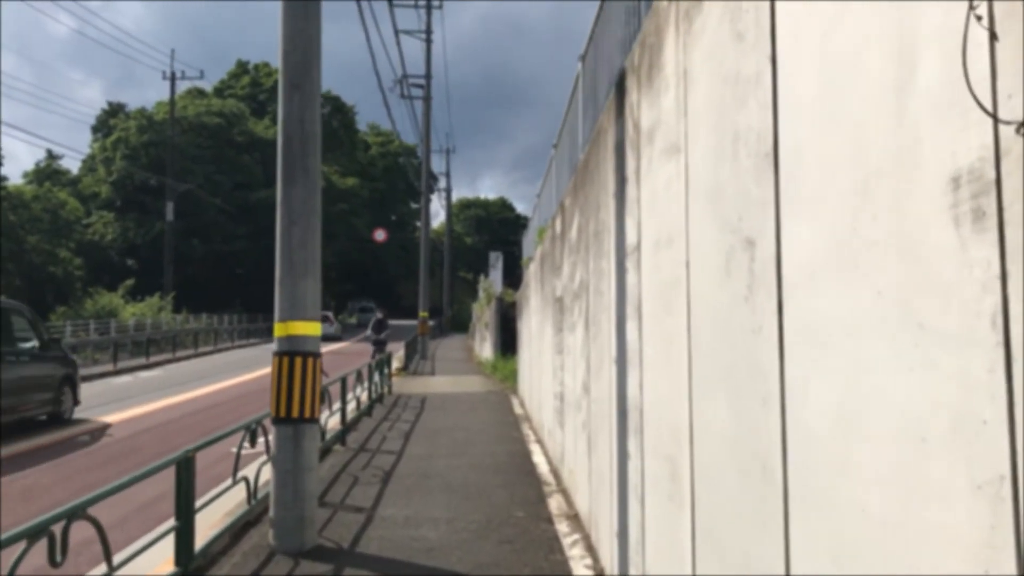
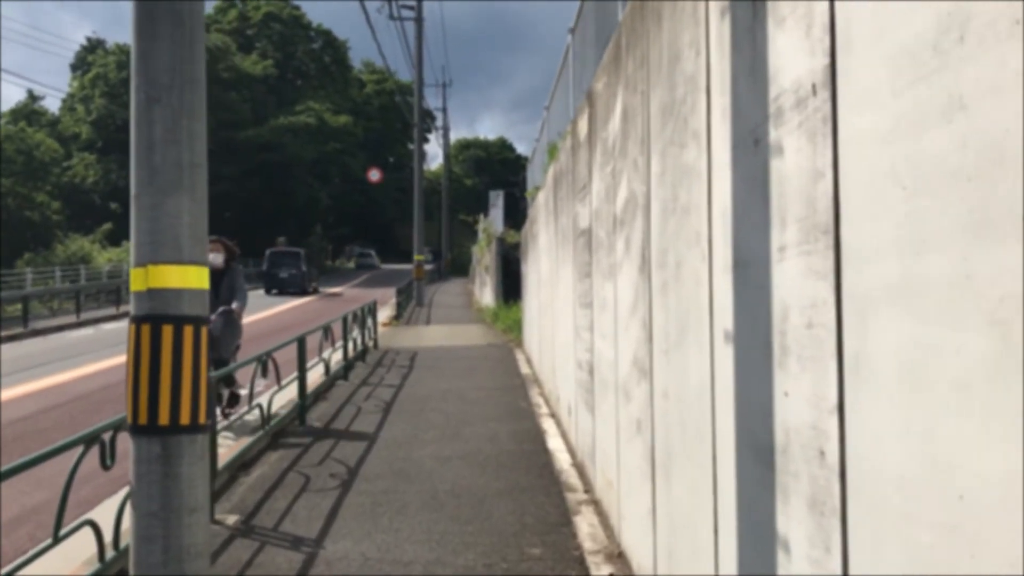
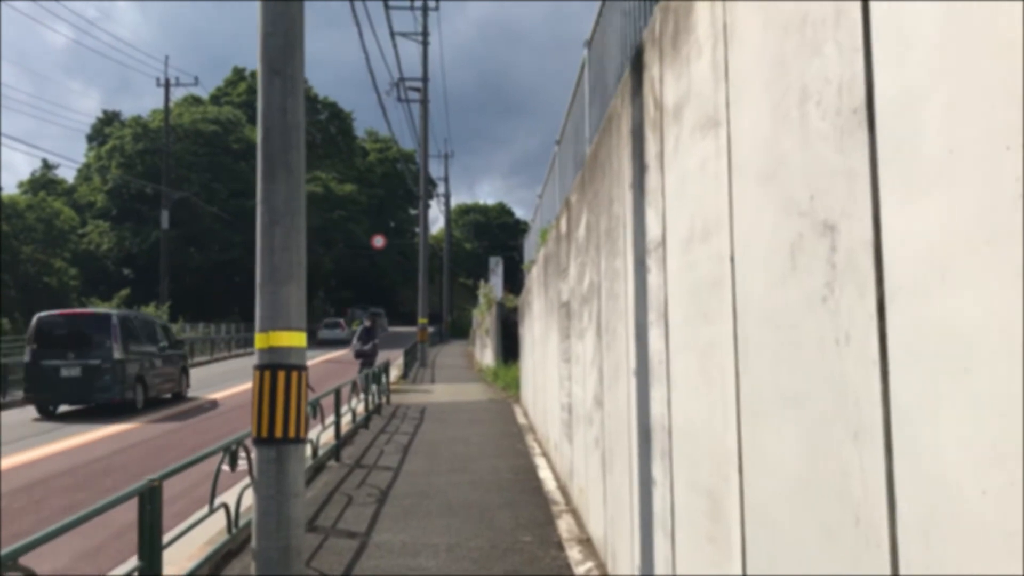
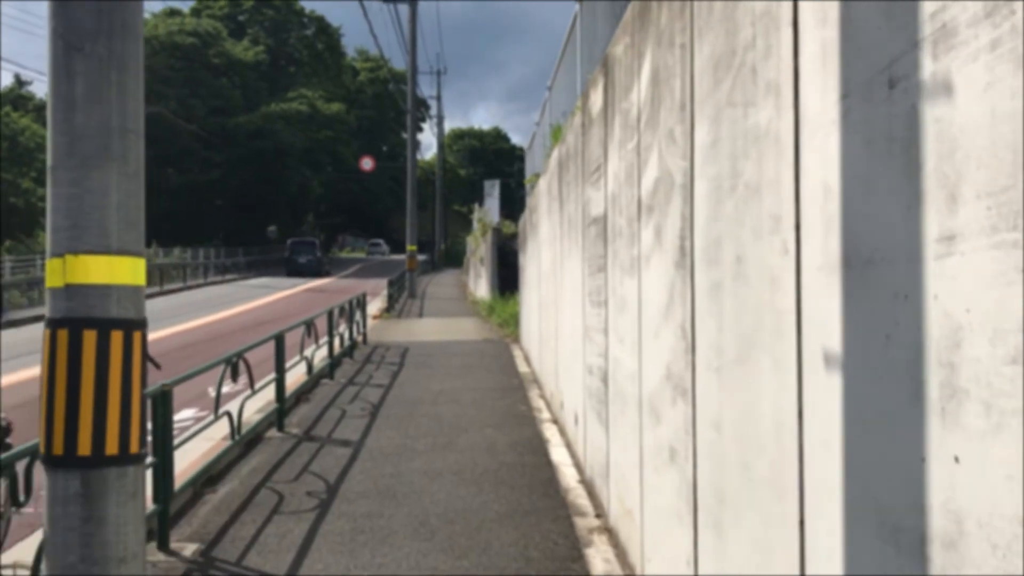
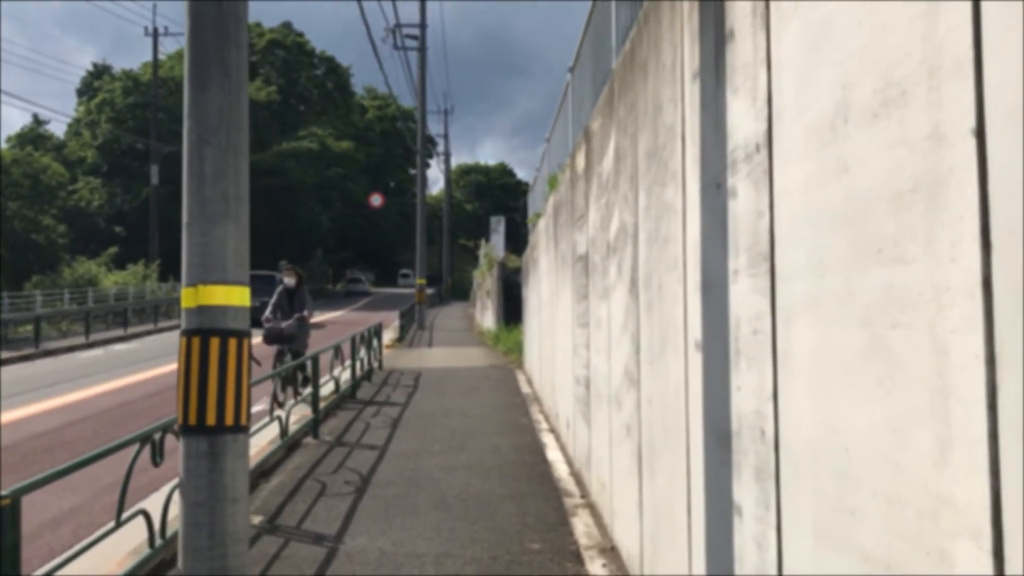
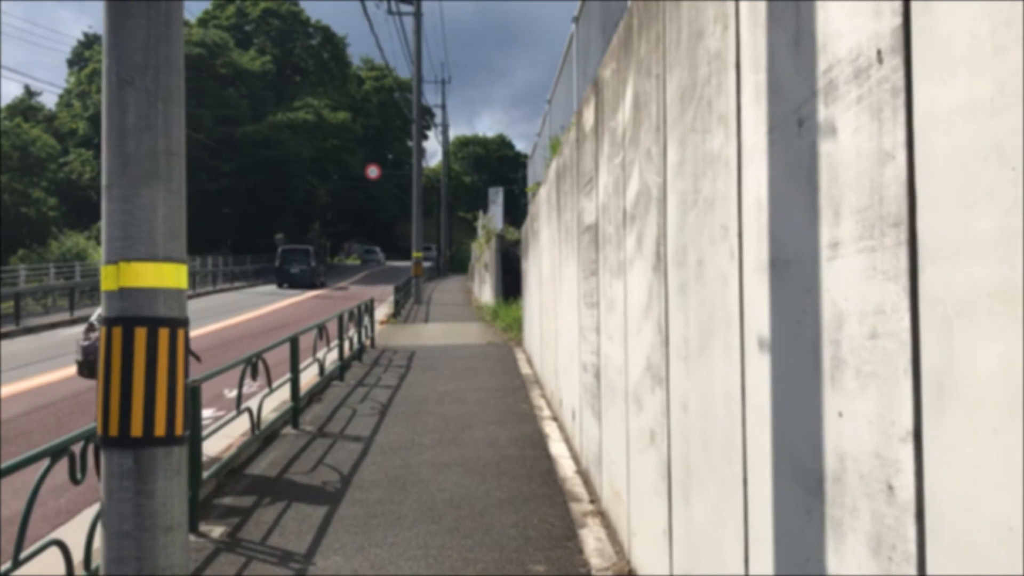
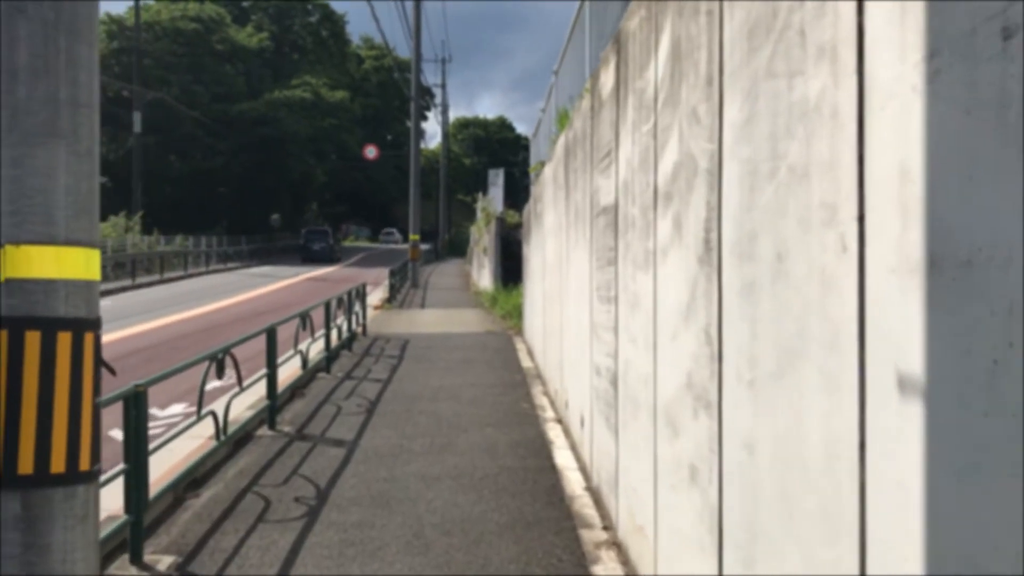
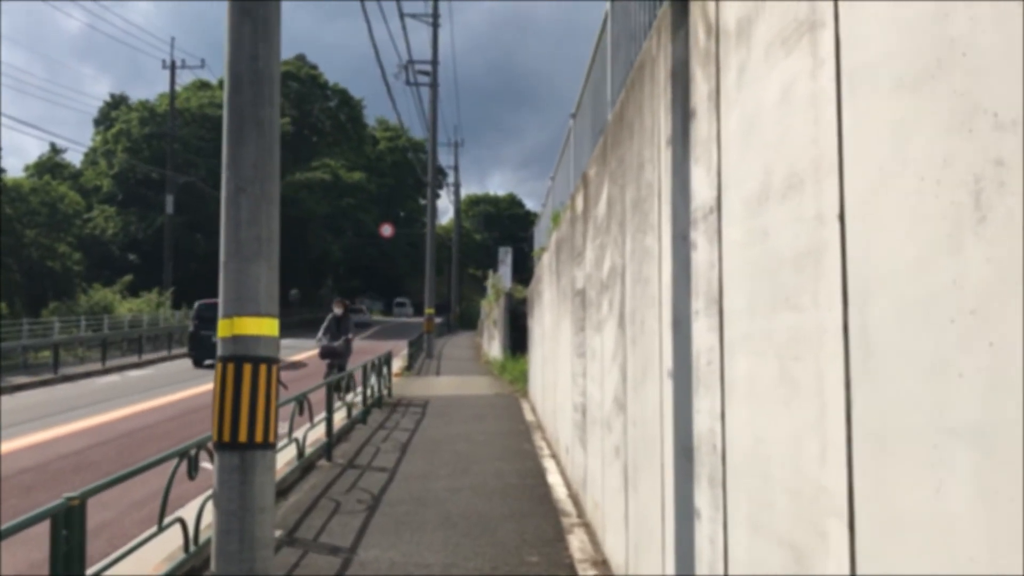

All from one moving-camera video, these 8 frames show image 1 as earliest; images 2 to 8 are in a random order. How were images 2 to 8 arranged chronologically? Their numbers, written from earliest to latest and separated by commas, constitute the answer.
3, 8, 5, 2, 6, 4, 7
